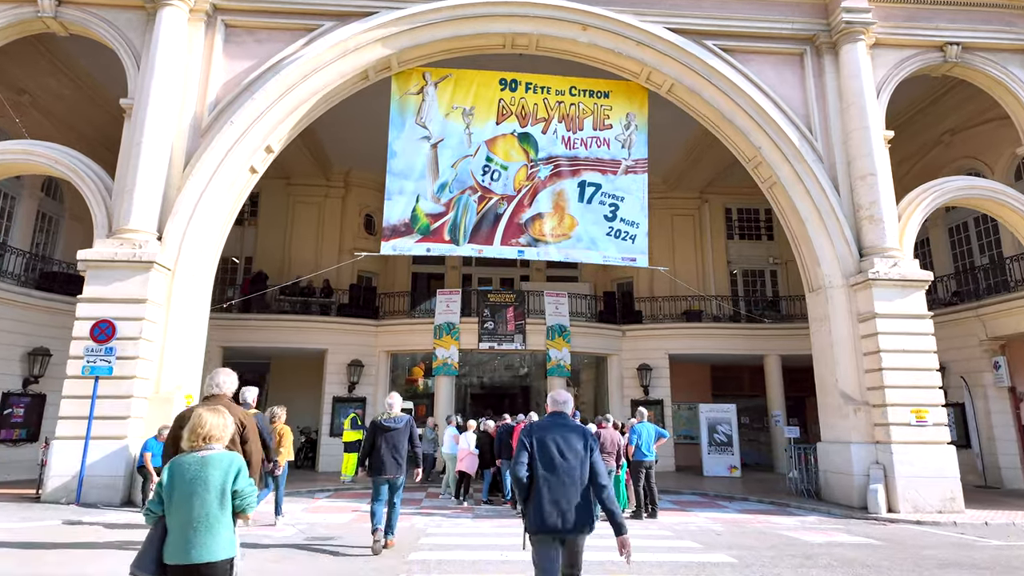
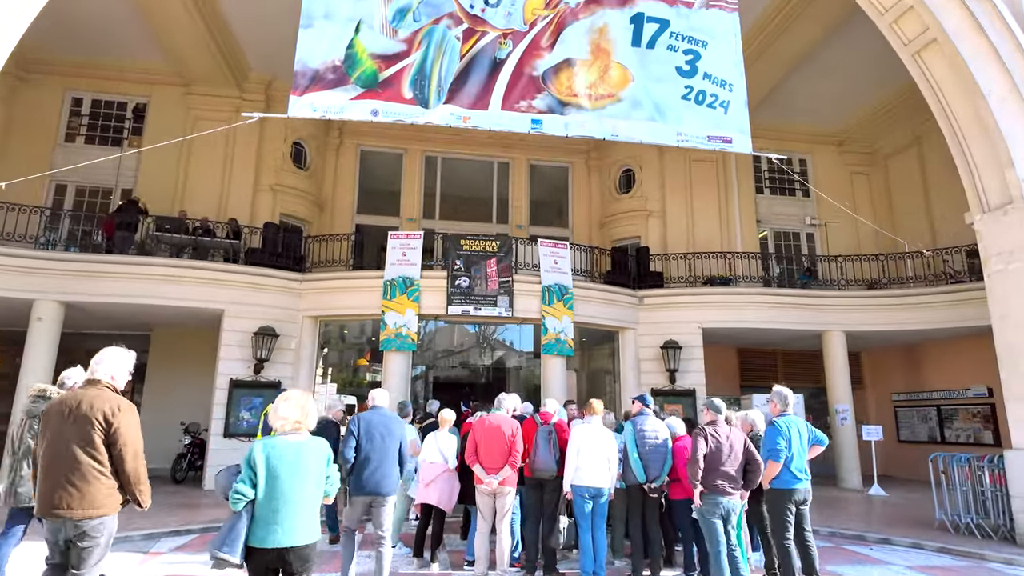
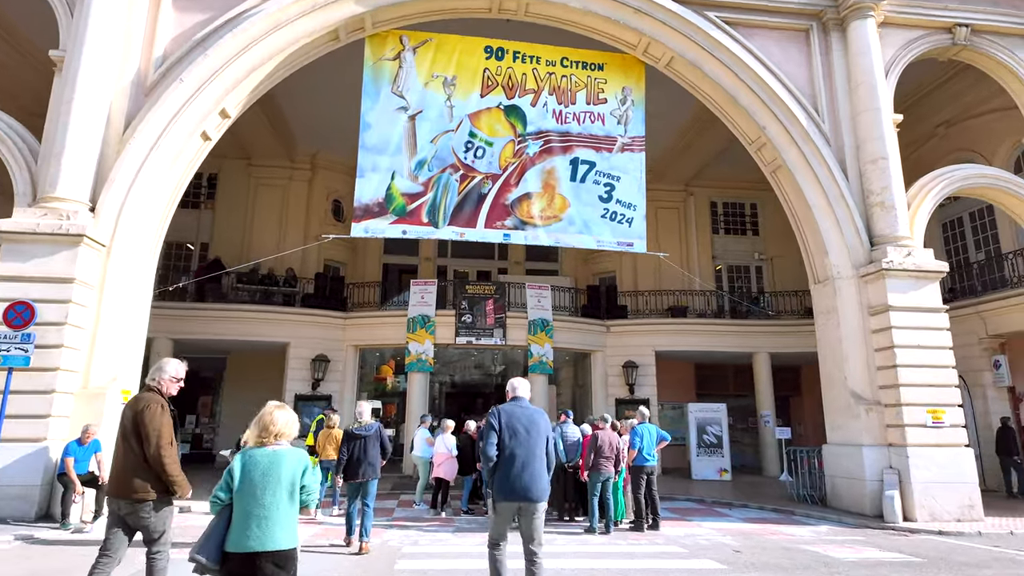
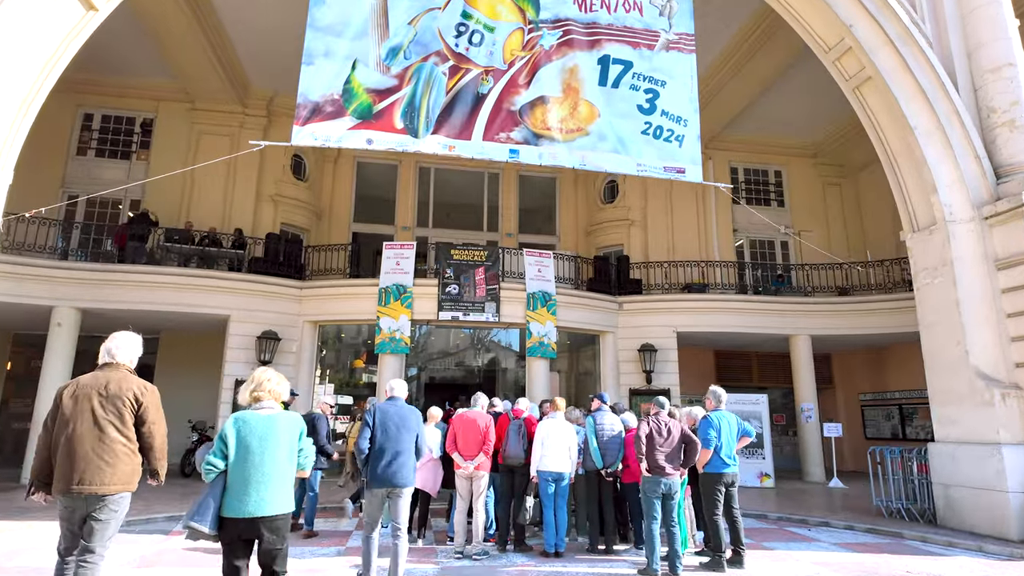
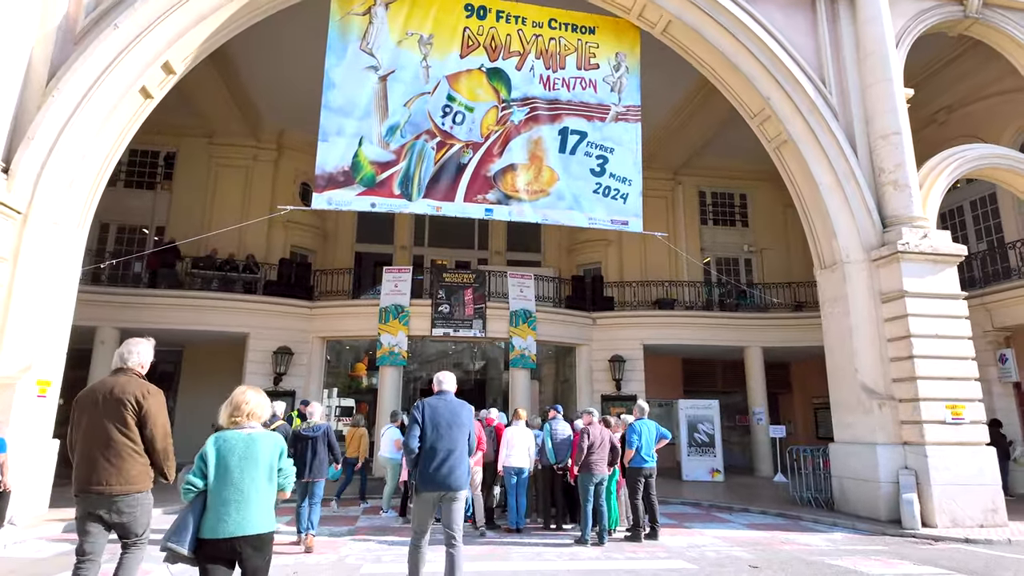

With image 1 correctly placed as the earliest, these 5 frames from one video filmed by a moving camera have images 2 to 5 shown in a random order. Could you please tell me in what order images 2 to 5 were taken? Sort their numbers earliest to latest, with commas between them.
3, 5, 4, 2
